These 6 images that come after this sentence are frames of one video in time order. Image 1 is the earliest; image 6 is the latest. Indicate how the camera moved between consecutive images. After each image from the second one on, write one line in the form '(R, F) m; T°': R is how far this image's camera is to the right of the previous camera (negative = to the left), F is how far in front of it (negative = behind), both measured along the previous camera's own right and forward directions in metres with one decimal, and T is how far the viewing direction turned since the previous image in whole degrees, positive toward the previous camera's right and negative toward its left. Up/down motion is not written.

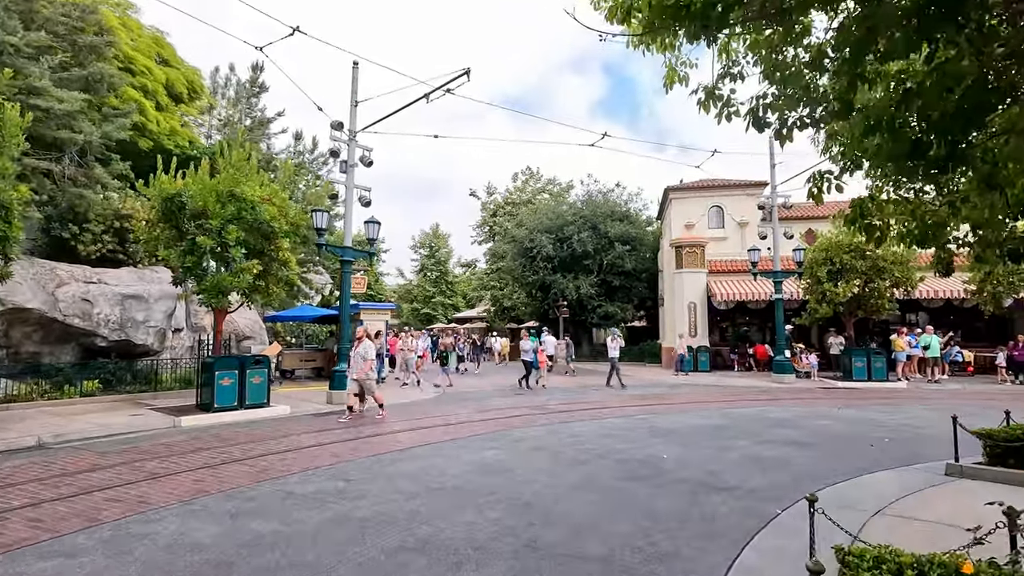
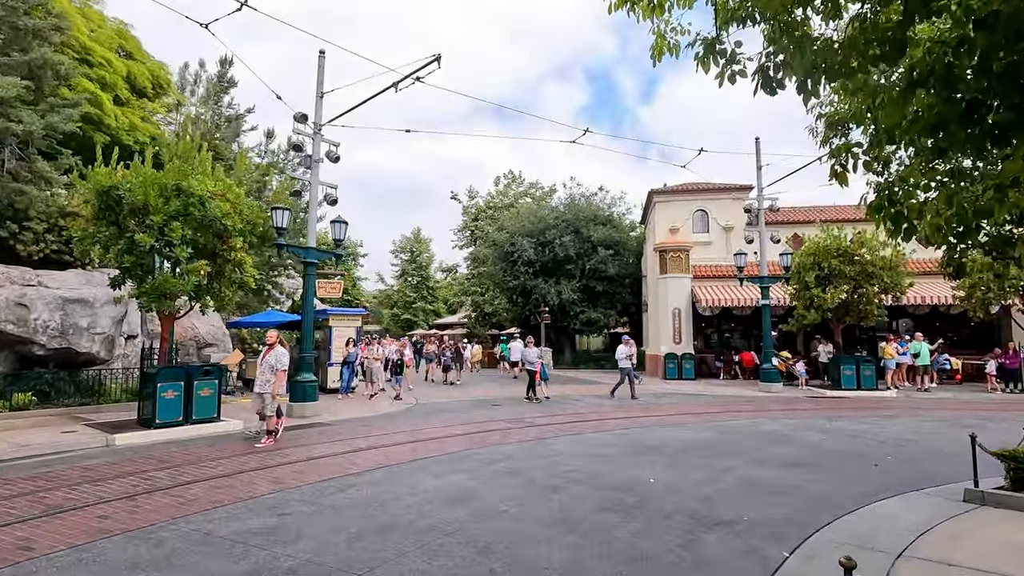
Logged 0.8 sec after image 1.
(+0.2, +0.9) m; +2°
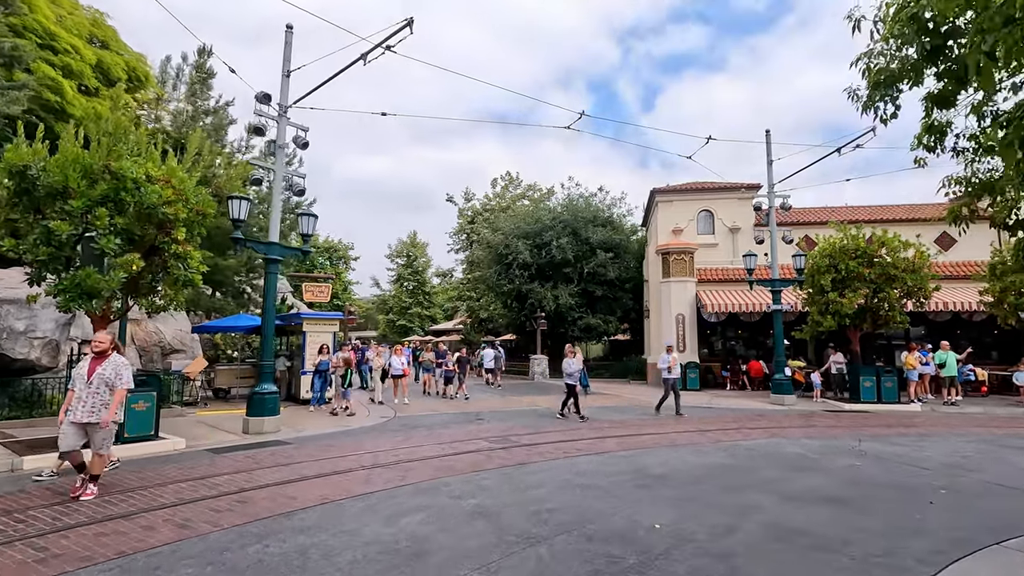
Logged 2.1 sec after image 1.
(+0.3, +1.5) m; 0°
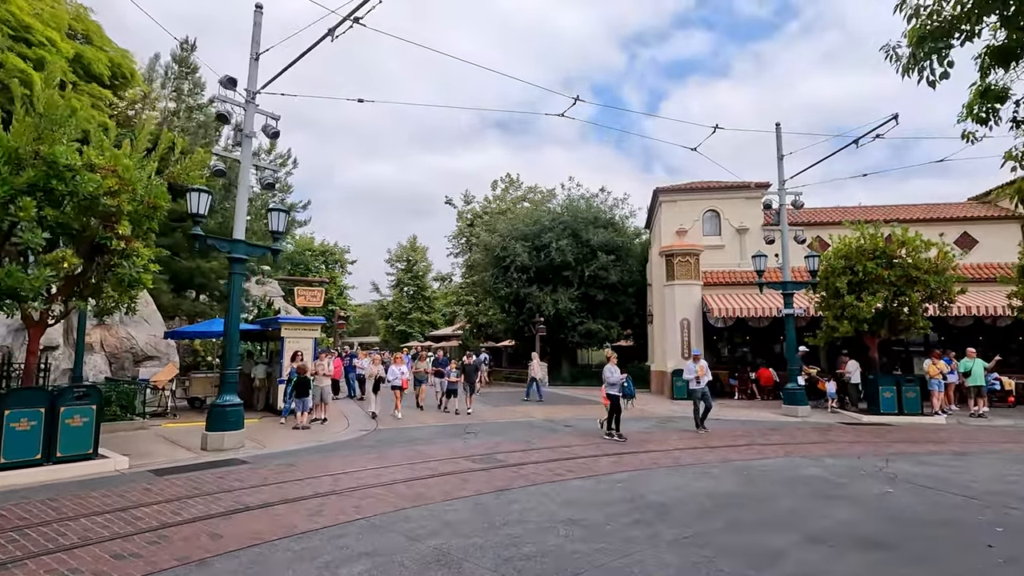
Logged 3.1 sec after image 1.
(+0.3, +1.1) m; 0°
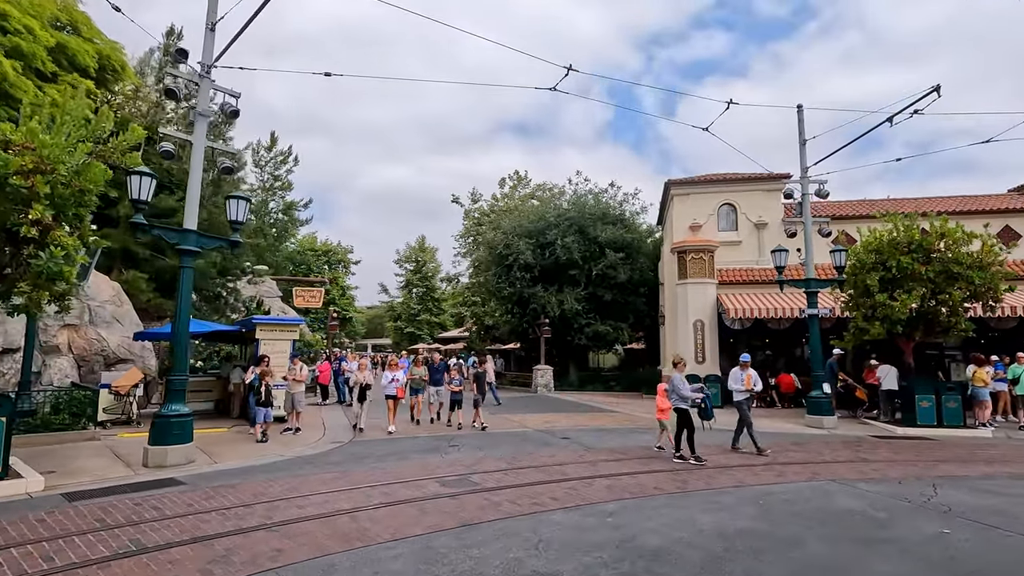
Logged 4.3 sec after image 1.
(+0.6, +1.4) m; -2°
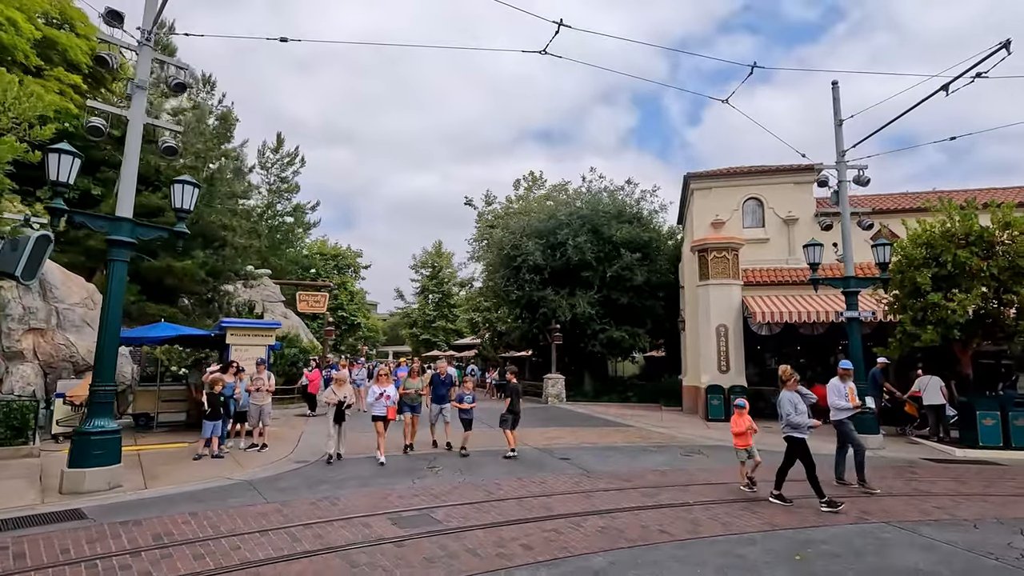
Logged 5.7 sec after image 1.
(+0.6, +1.6) m; -2°
